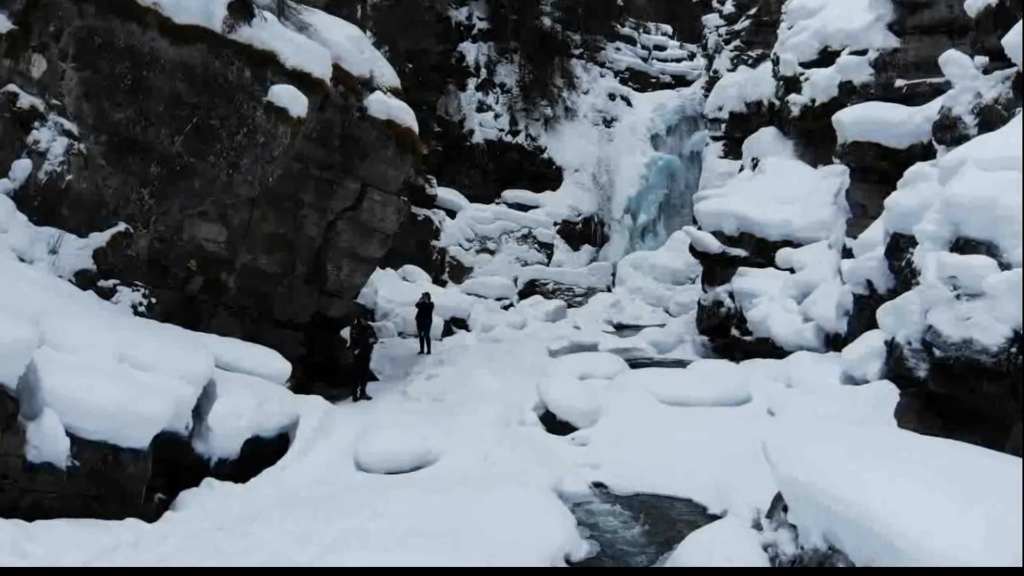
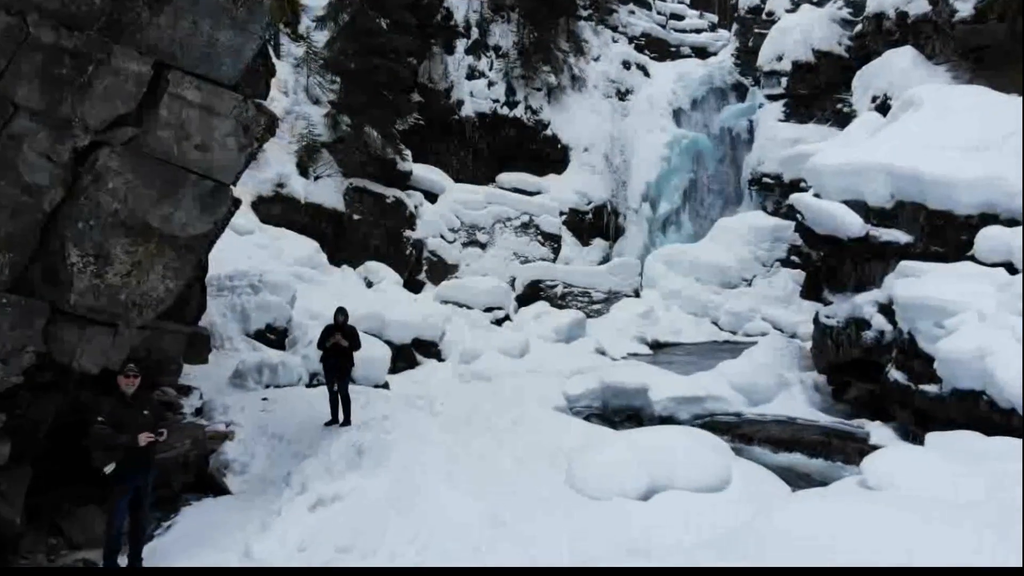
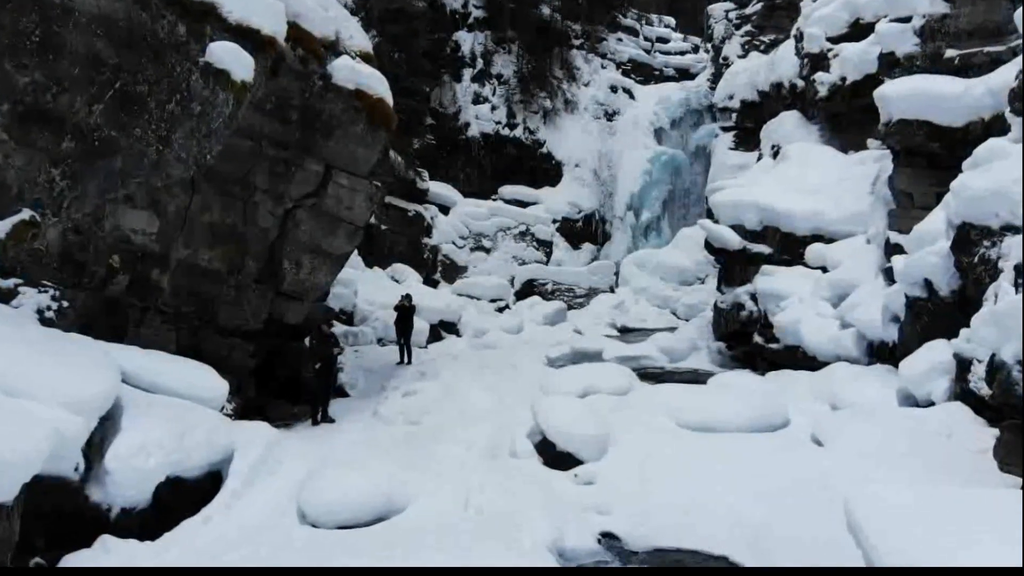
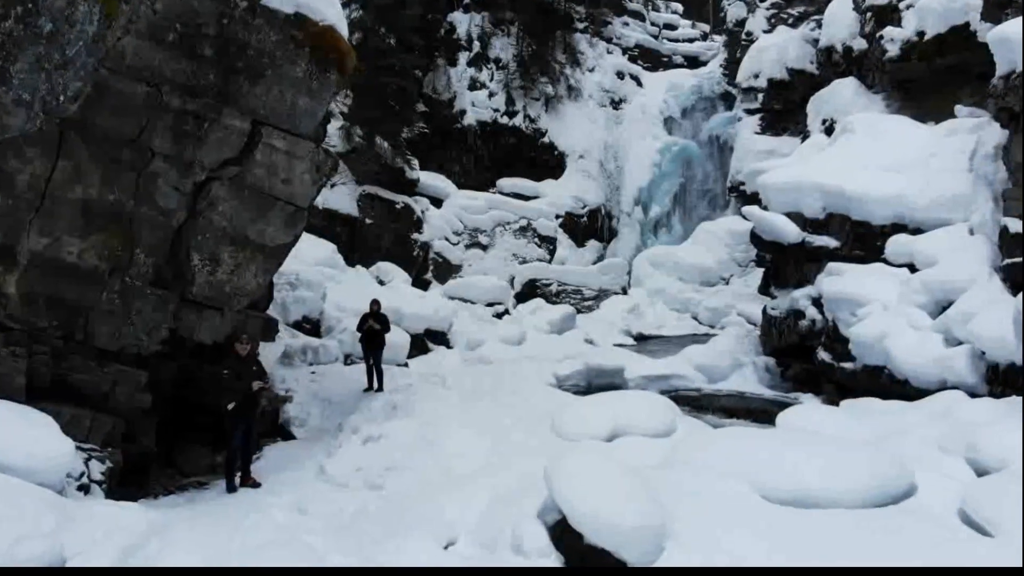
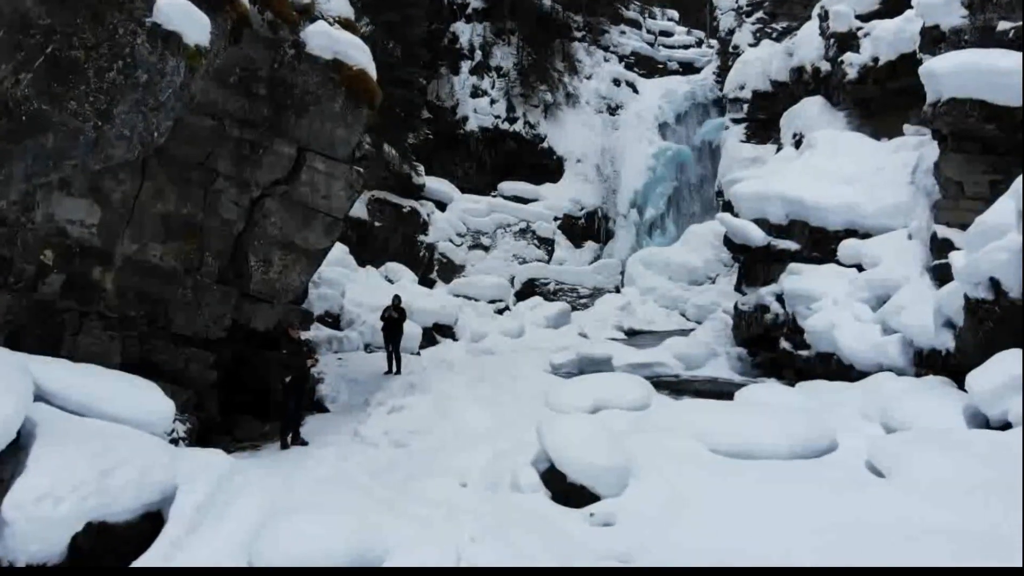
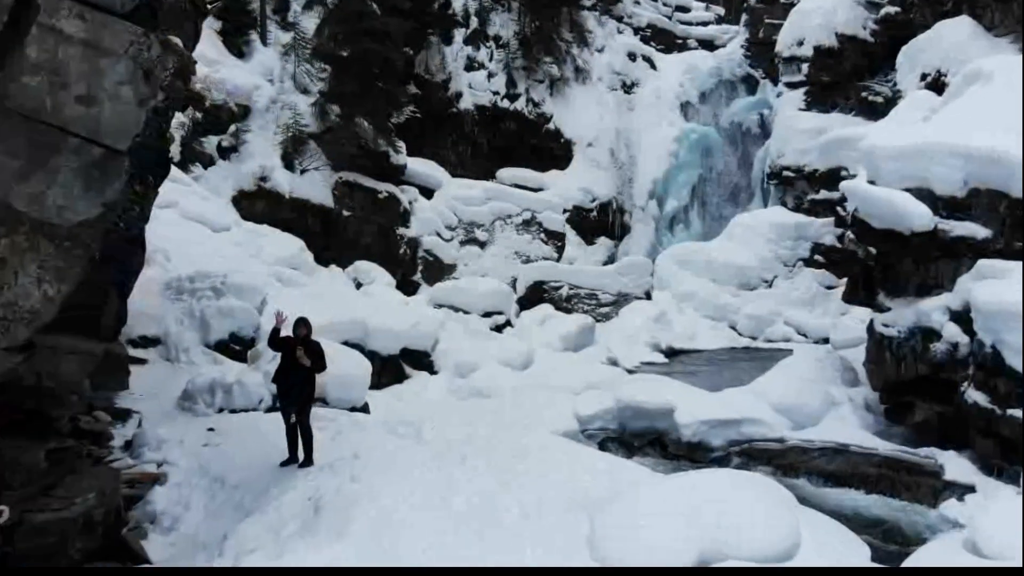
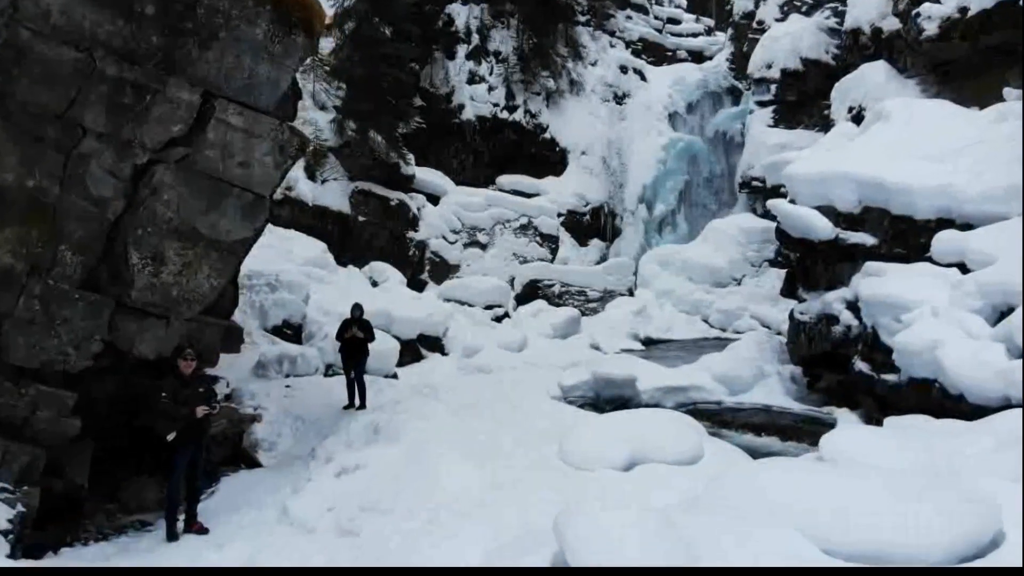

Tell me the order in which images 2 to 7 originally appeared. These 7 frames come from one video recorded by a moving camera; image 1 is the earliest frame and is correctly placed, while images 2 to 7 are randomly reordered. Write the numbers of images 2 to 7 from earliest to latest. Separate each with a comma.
3, 5, 4, 7, 2, 6
